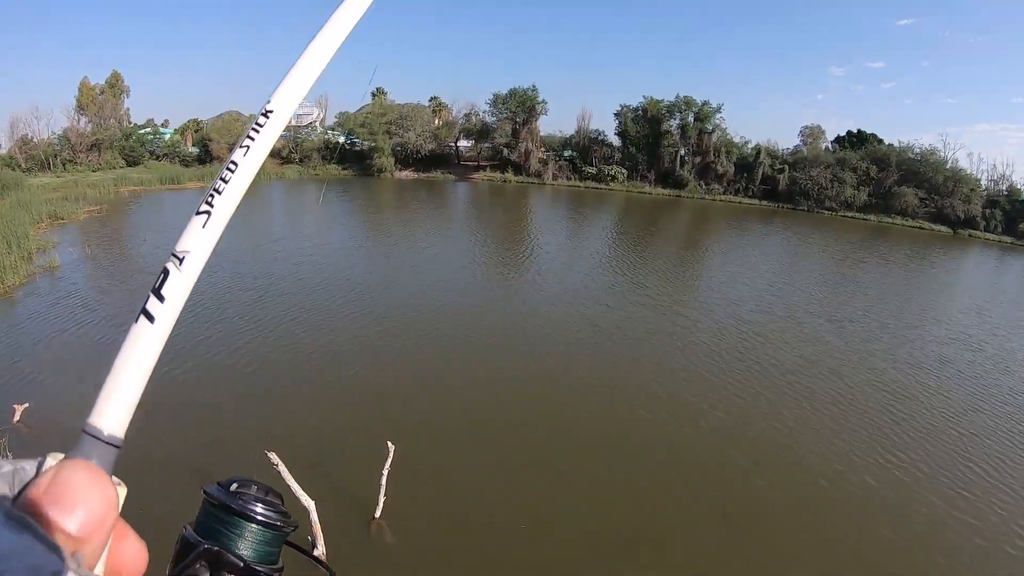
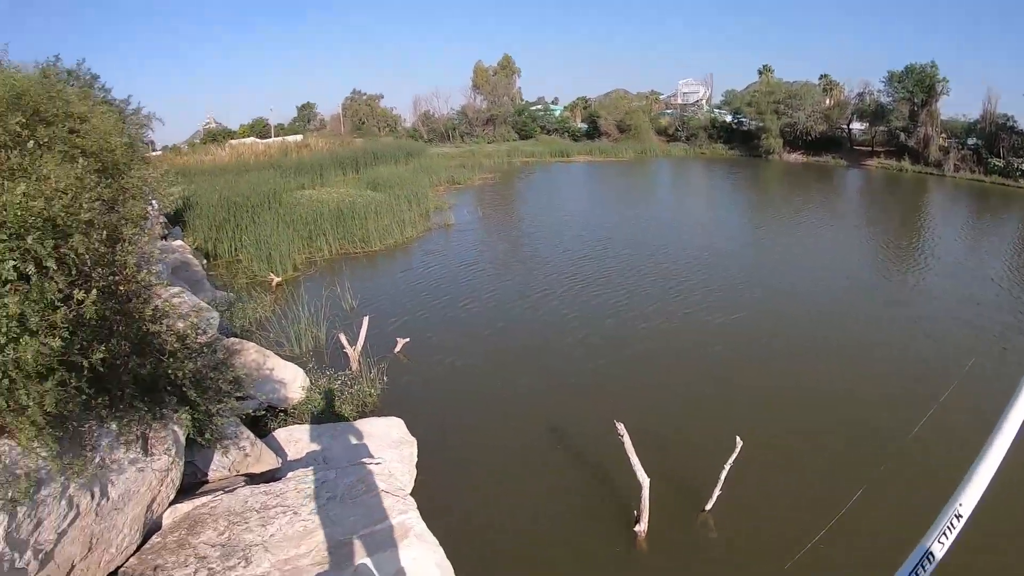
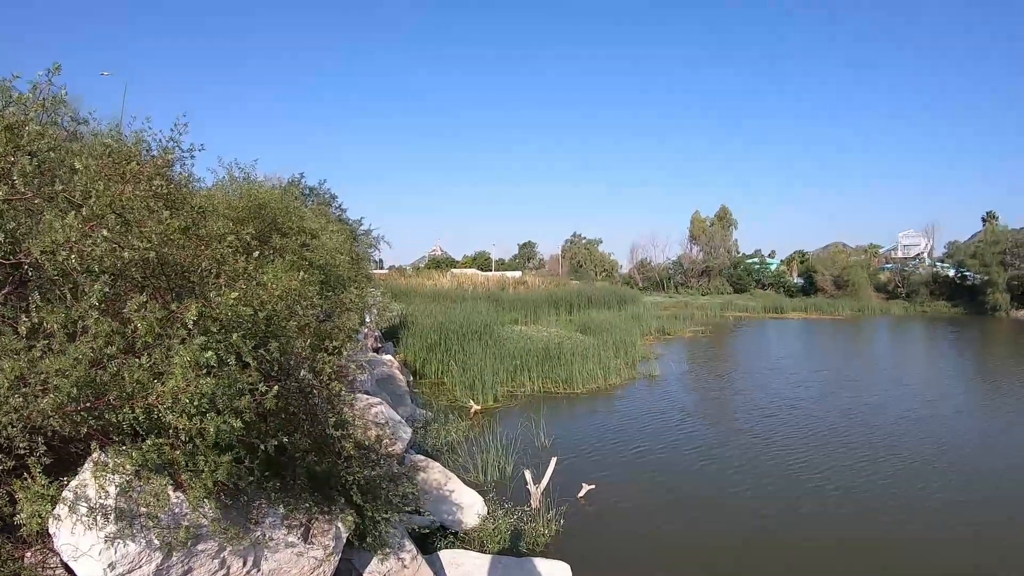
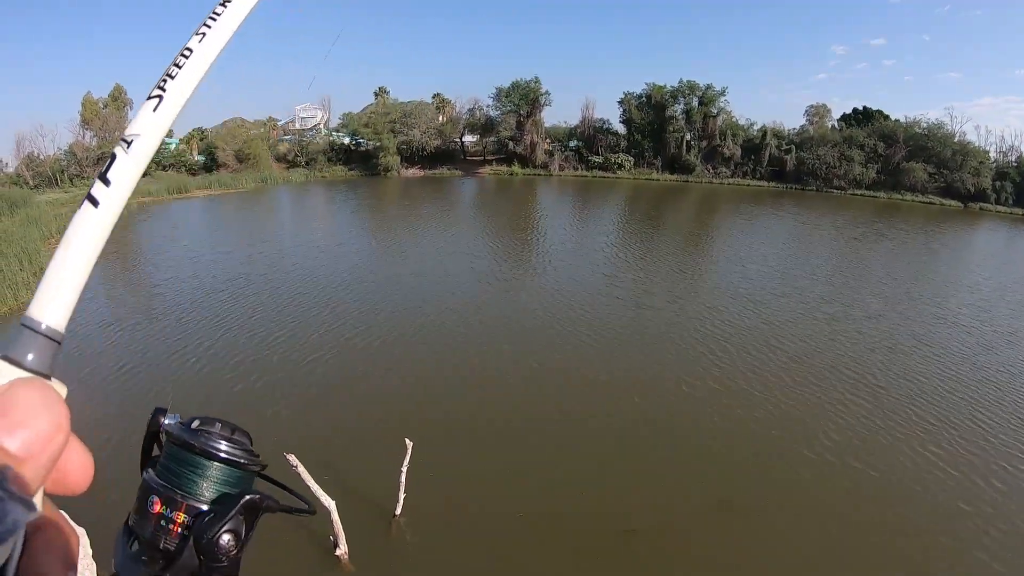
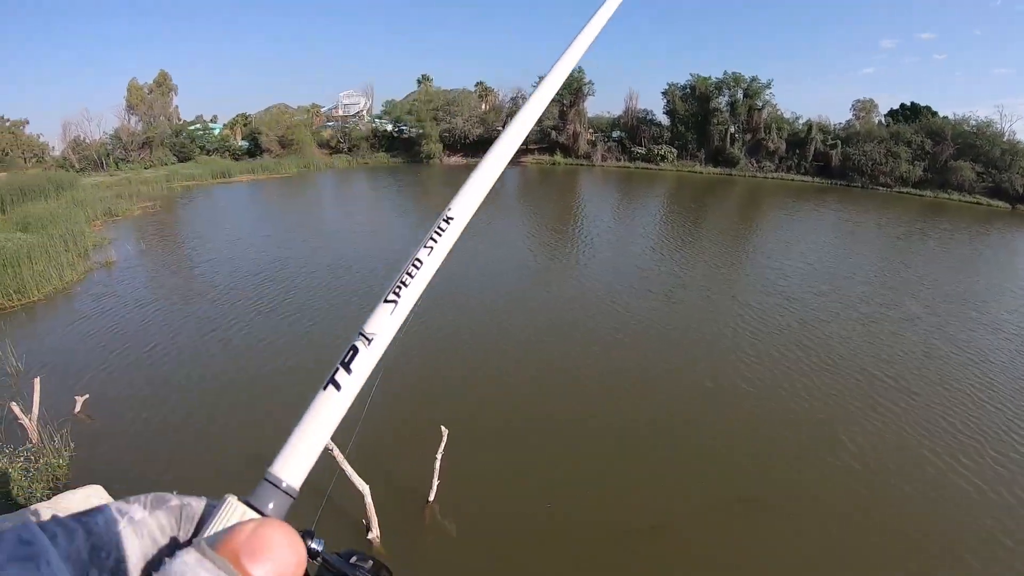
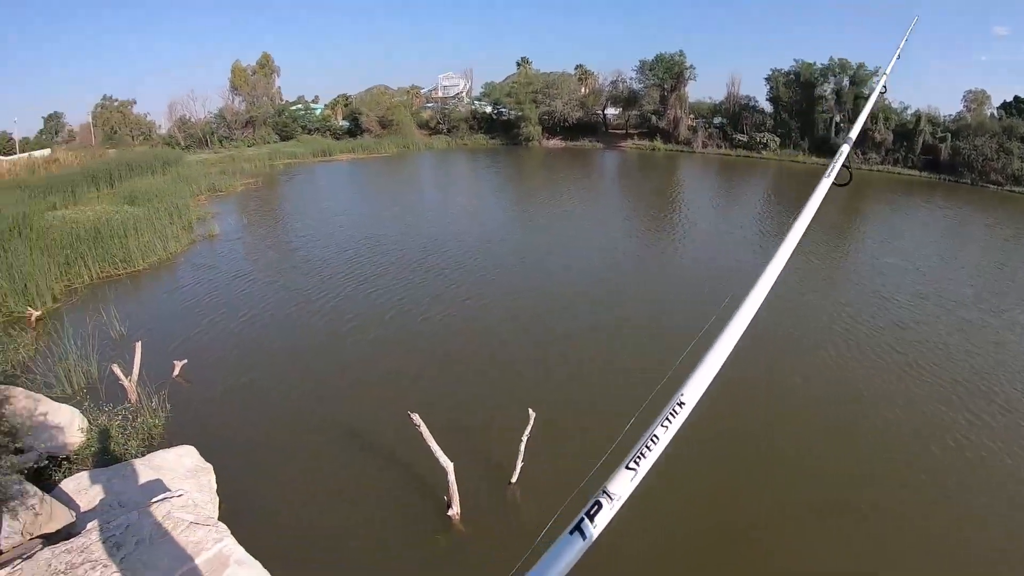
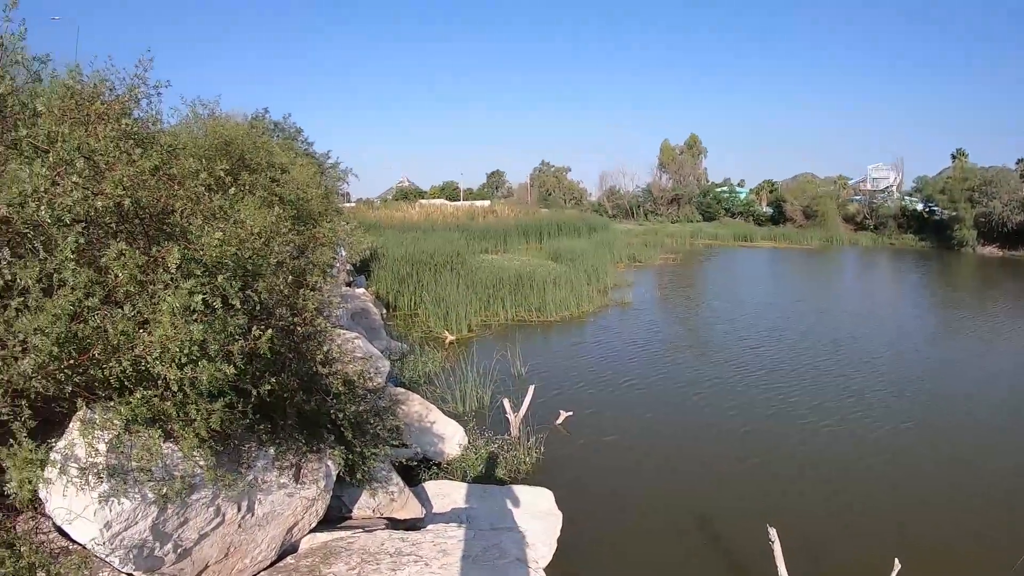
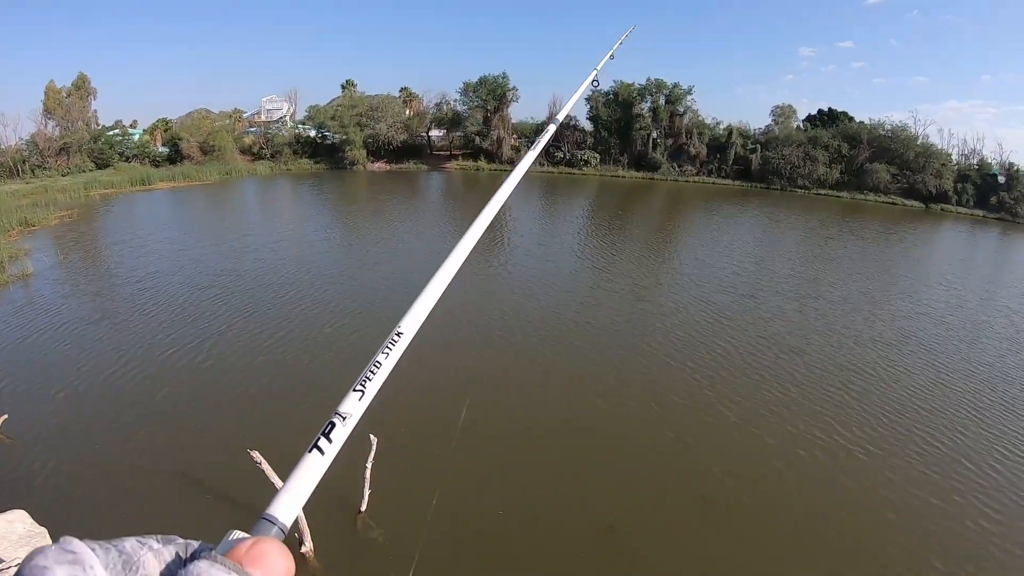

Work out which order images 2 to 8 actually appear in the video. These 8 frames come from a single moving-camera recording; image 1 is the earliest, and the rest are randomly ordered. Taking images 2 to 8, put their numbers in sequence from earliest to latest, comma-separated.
8, 4, 5, 6, 2, 7, 3
